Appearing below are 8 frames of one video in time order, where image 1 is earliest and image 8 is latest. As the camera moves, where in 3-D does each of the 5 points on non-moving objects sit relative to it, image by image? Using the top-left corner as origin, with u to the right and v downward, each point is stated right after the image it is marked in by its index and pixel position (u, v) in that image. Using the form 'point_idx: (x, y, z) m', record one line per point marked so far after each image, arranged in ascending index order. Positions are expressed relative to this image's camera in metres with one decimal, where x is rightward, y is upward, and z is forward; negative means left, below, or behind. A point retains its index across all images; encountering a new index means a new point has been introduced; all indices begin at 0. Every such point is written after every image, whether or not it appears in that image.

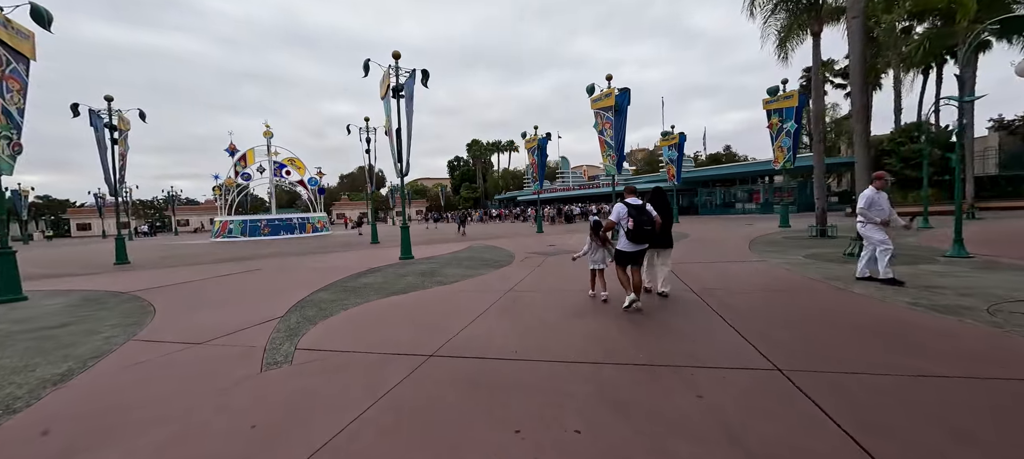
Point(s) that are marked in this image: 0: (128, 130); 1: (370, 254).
0: (-13.5, +3.5, +13.1) m
1: (-5.2, -0.9, +13.7) m
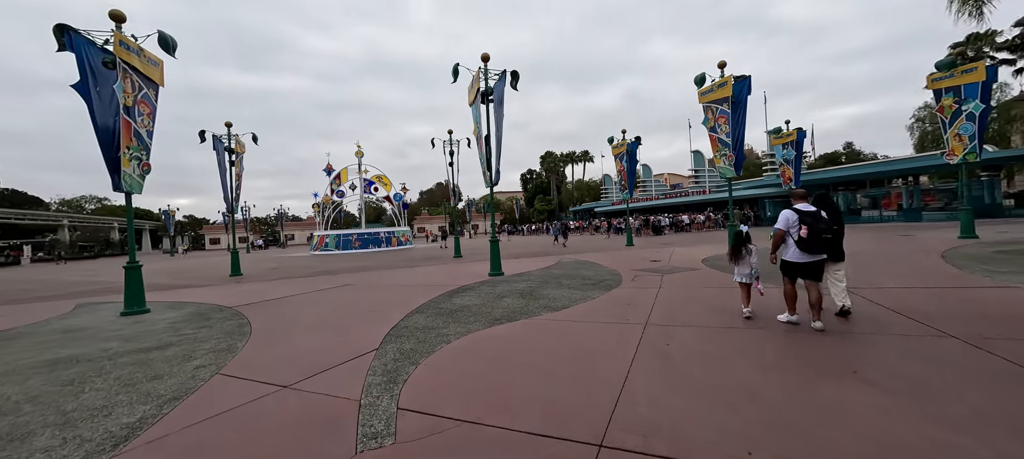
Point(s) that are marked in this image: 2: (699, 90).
0: (-10.2, +2.9, +14.2) m
1: (-2.0, -1.4, +13.1) m
2: (+6.0, +4.5, +11.9) m
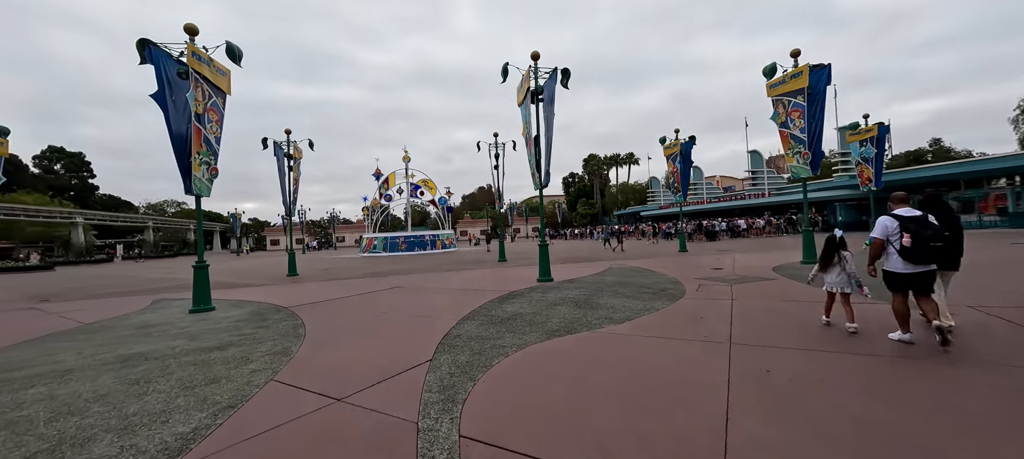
0: (-8.4, +2.9, +14.9) m
1: (-0.4, -1.5, +12.9) m
2: (+7.5, +4.3, +10.9) m
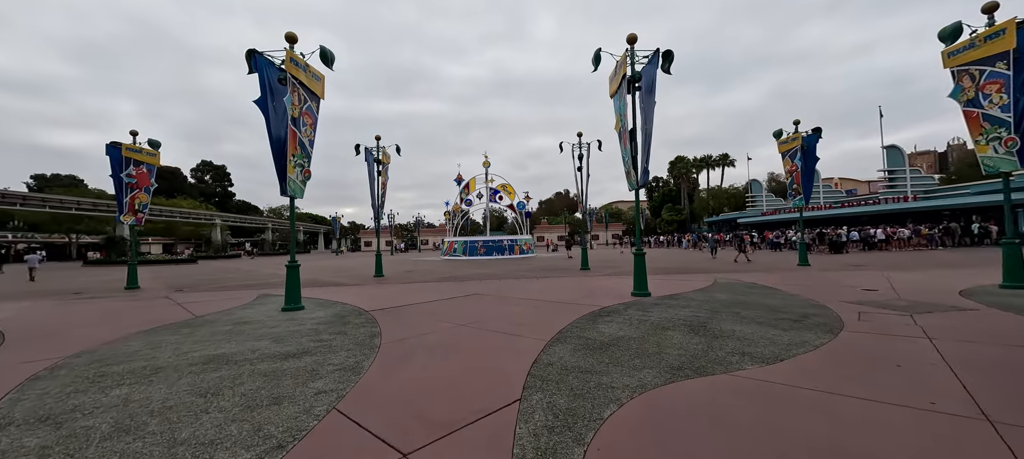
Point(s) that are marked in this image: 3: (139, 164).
0: (-5.1, +2.8, +15.4) m
1: (+2.3, -1.7, +11.8) m
2: (+9.7, +4.0, +8.3) m
3: (-13.2, +2.3, +13.2) m
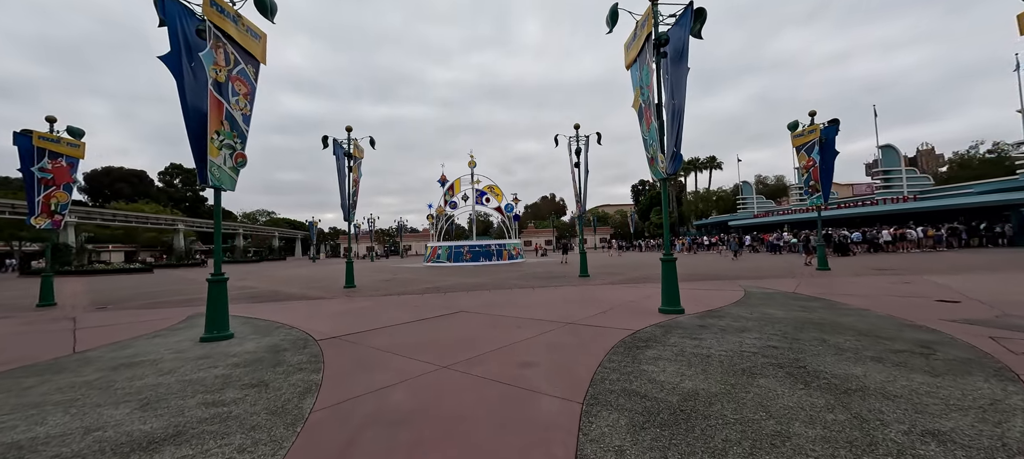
0: (-5.4, +2.6, +13.5) m
1: (+2.1, -1.7, +10.1) m
2: (+9.6, +4.1, +7.0) m
3: (-13.4, +2.2, +11.0) m
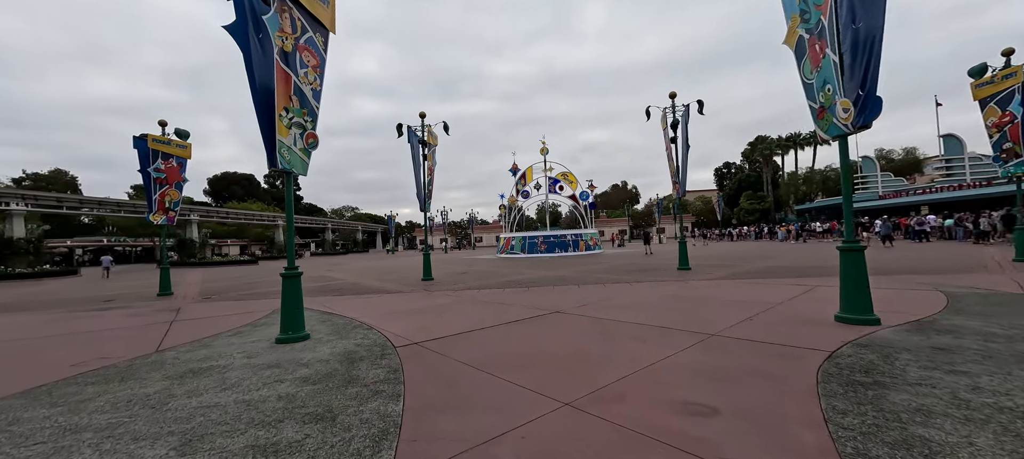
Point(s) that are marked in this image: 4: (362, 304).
0: (-2.6, +3.0, +12.9) m
1: (+4.3, -1.3, +8.3) m
2: (+11.0, +4.5, +3.8) m
3: (-10.9, +2.3, +11.8) m
4: (-3.2, -1.6, +7.8) m
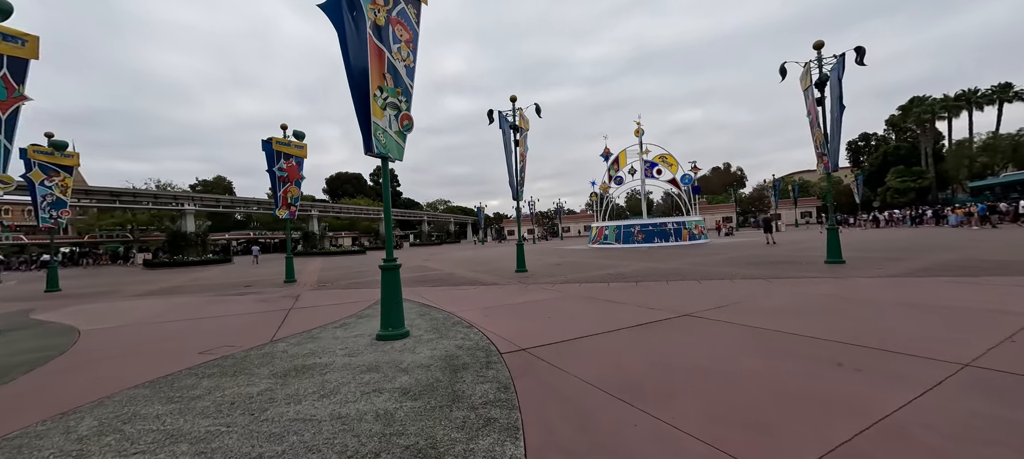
0: (+0.5, +3.3, +12.2) m
1: (+6.3, -1.0, +6.2) m
2: (+11.7, +4.7, +0.2) m
3: (-7.8, +2.5, +13.0) m
4: (-1.1, -1.4, +7.5) m
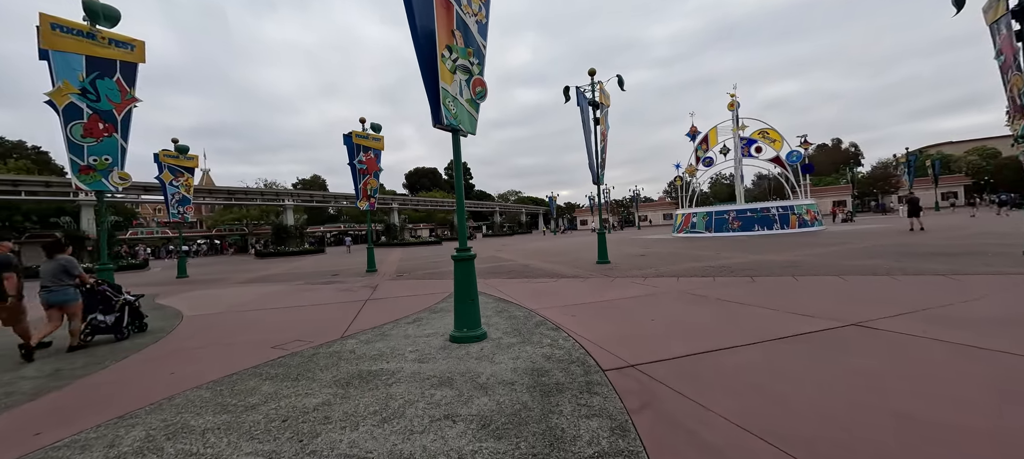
0: (+2.8, +3.7, +10.9) m
1: (+7.5, -0.8, +4.1) m
2: (+11.6, +4.9, -2.9) m
3: (-5.2, +2.9, +13.3) m
4: (+0.4, -1.1, +6.7) m
